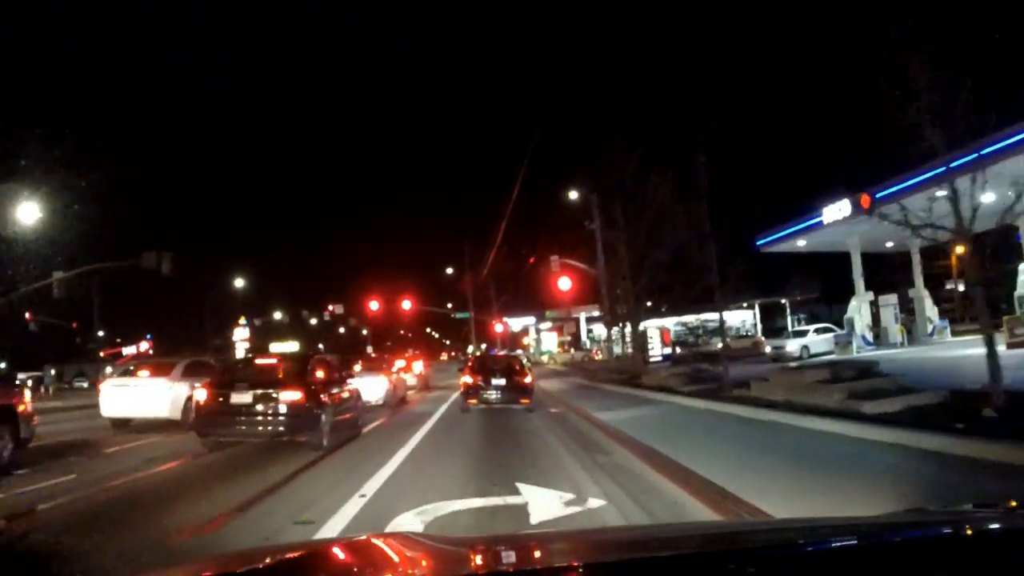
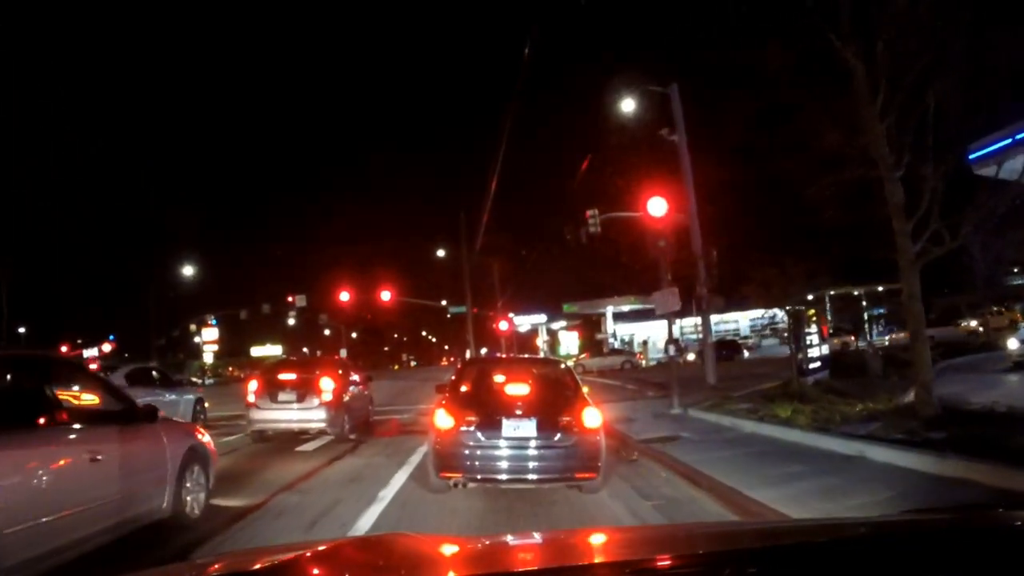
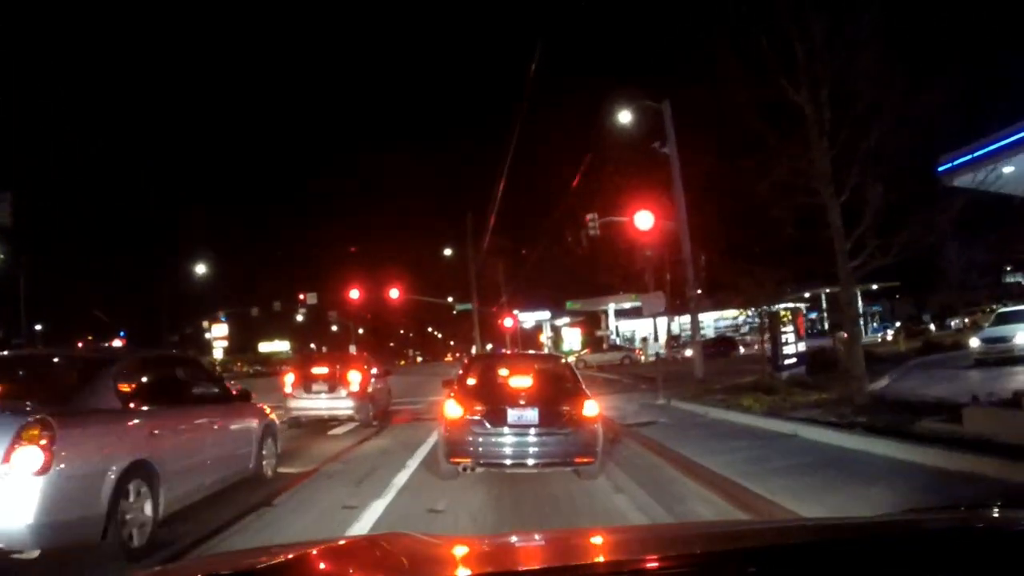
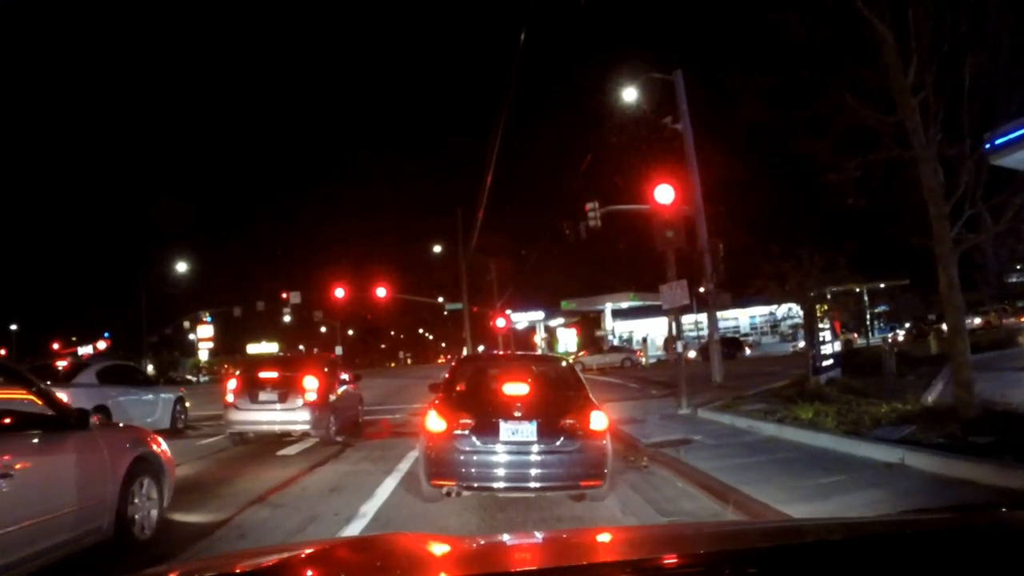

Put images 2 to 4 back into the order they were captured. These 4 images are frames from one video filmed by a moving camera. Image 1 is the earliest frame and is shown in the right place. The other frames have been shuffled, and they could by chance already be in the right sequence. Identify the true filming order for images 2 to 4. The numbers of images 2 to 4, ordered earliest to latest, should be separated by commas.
3, 2, 4
